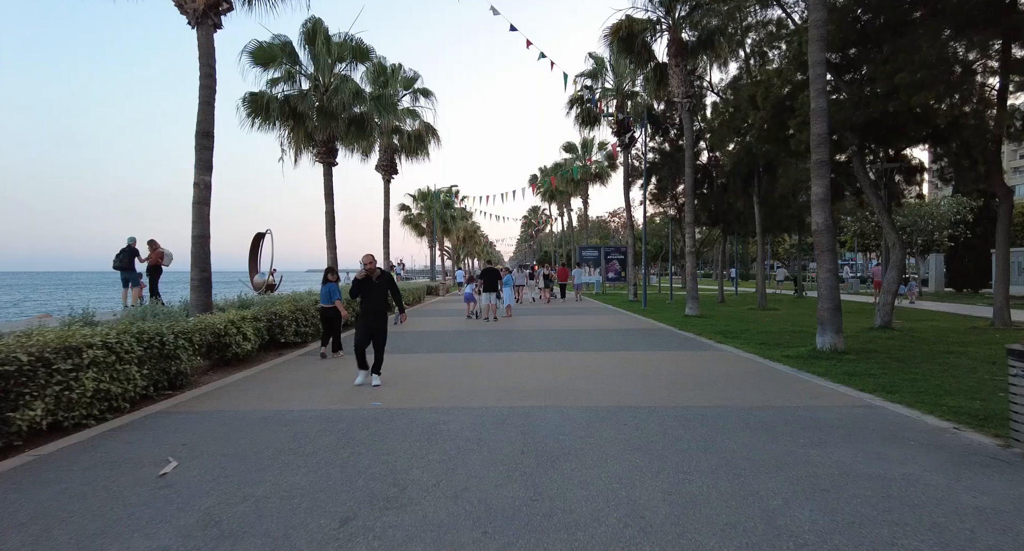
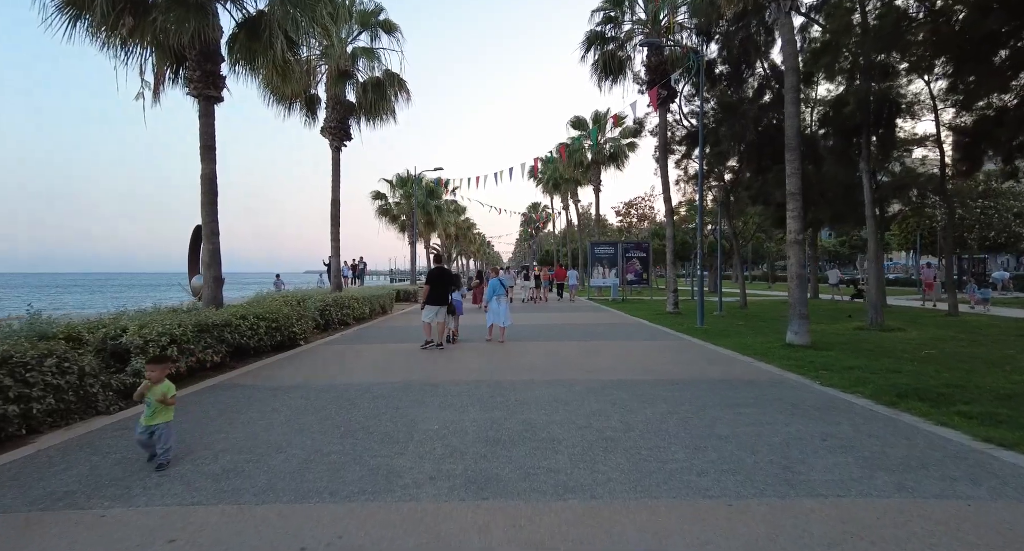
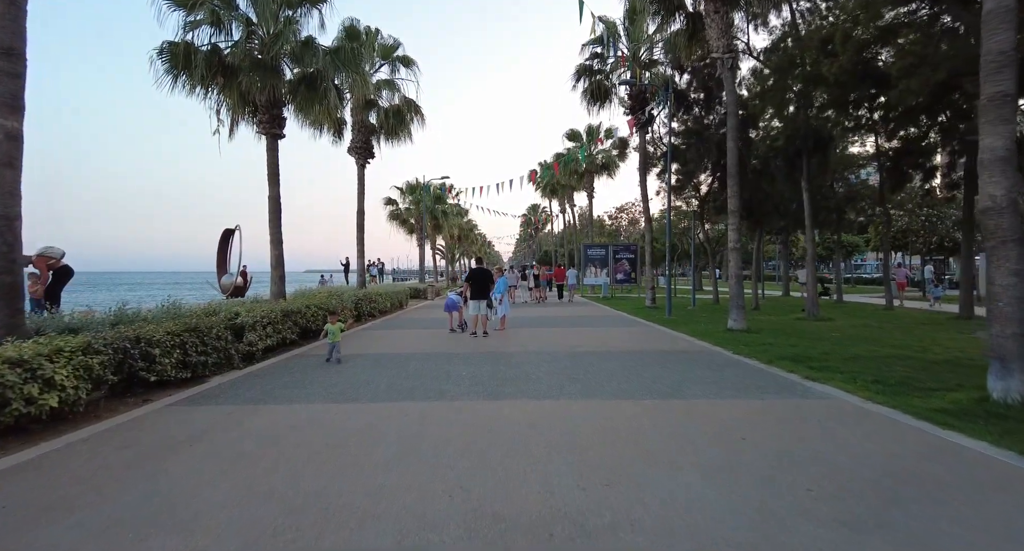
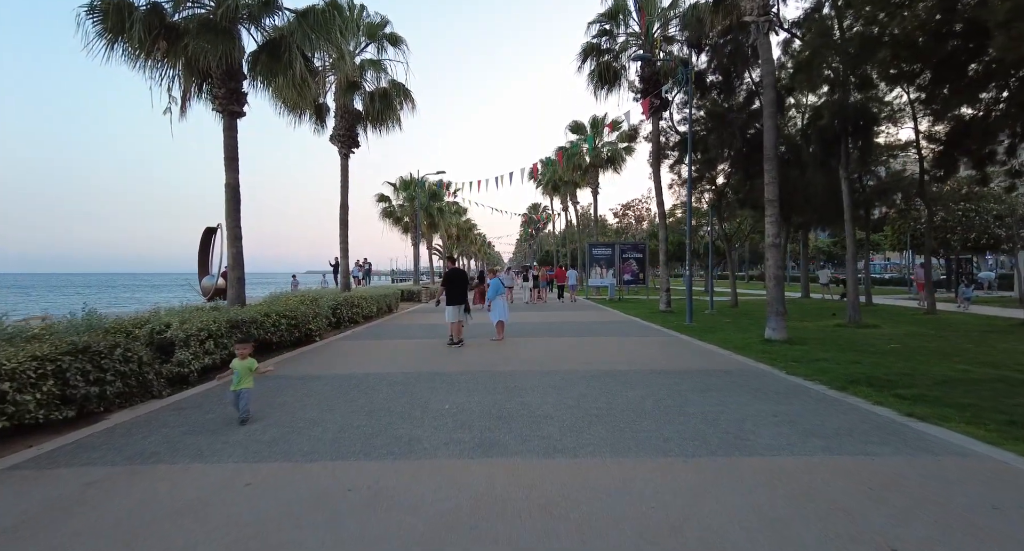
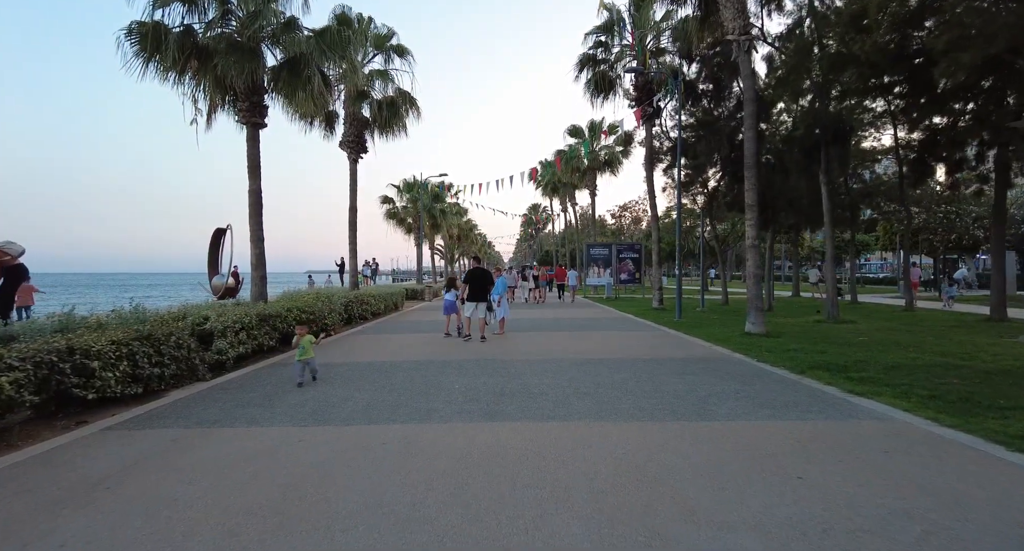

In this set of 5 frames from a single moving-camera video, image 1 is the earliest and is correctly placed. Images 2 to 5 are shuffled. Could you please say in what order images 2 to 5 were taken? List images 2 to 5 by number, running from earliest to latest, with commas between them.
3, 5, 4, 2
